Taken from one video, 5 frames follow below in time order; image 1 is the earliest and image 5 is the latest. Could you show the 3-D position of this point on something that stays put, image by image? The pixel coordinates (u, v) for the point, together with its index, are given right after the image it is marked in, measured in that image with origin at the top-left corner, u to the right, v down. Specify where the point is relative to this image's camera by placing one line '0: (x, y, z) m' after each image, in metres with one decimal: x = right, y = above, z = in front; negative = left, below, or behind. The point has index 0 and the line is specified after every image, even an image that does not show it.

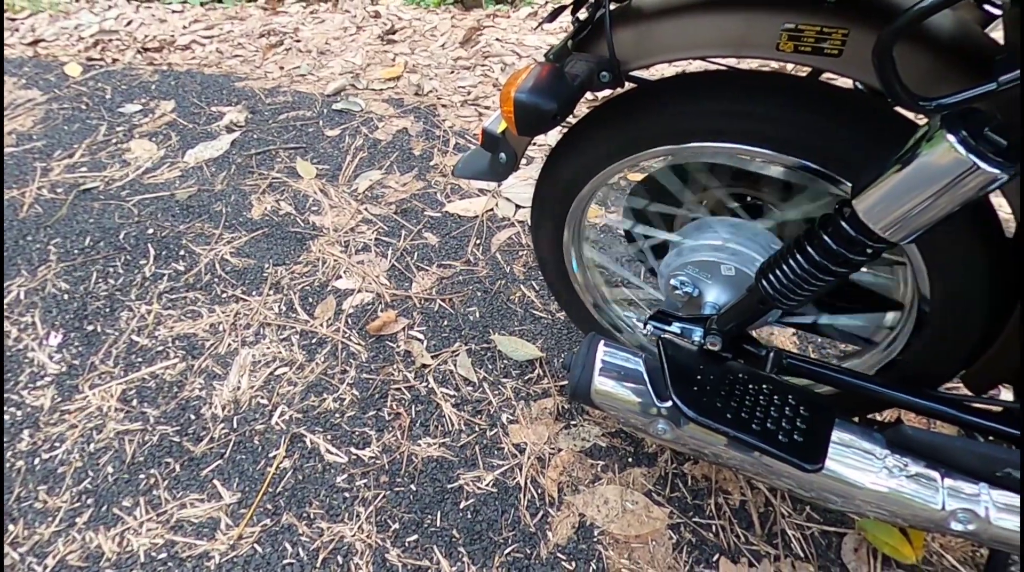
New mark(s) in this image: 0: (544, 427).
0: (+0.1, -0.4, +1.5) m
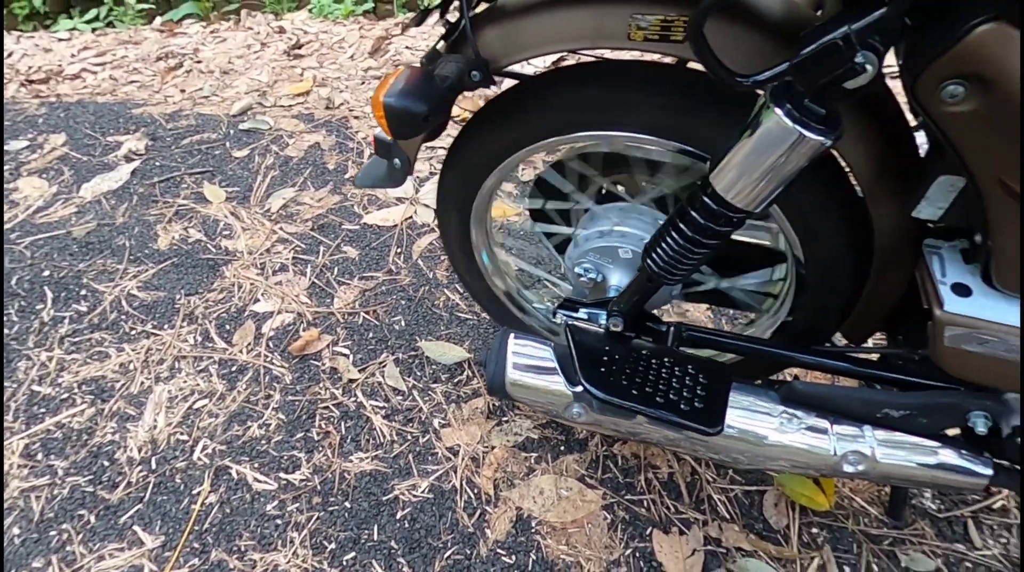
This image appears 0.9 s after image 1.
0: (-0.1, -0.4, +1.5) m
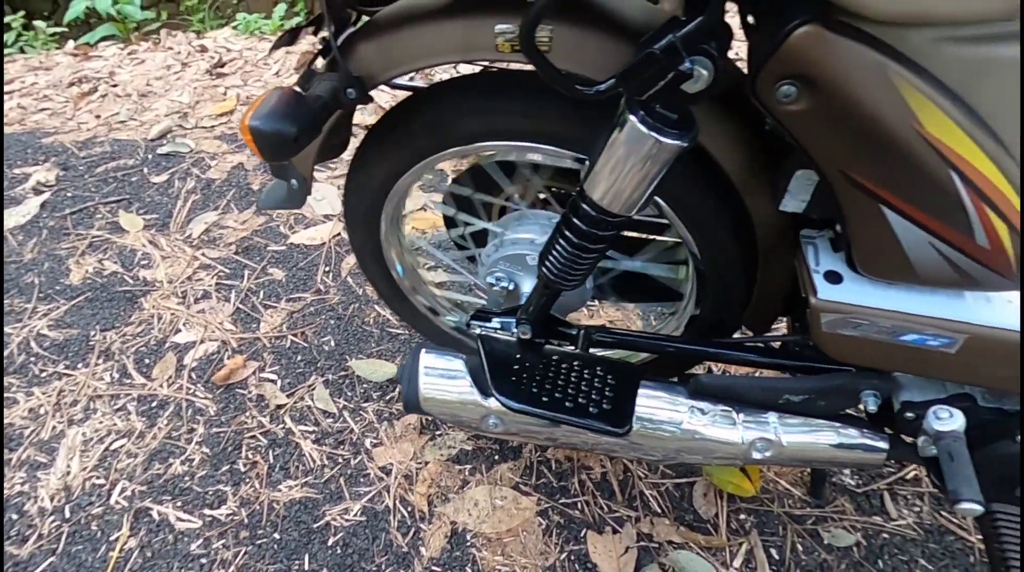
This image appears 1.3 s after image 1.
0: (-0.3, -0.4, +1.5) m
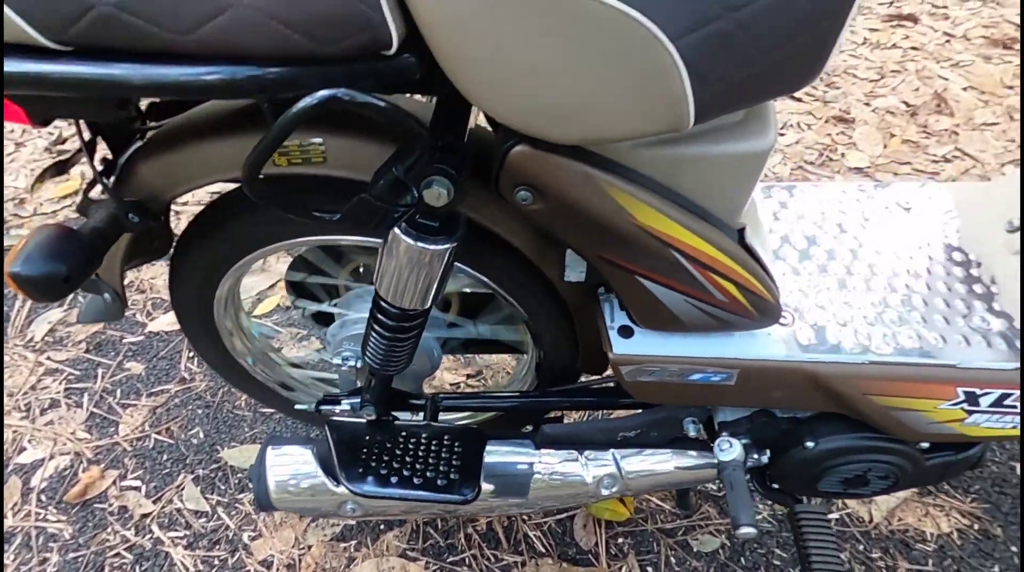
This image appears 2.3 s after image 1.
0: (-0.6, -0.6, +1.4) m
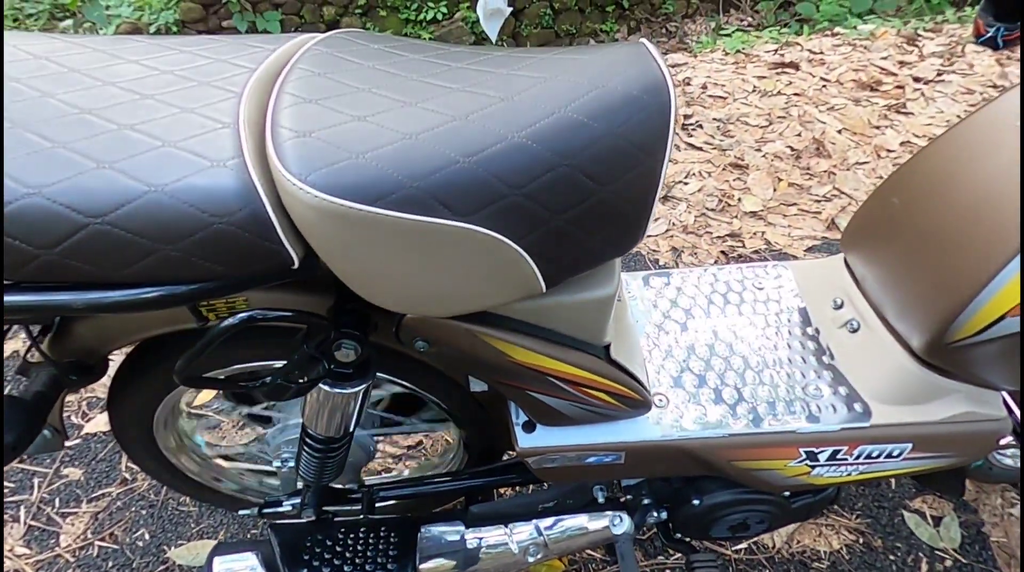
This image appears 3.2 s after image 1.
0: (-0.7, -0.9, +1.5) m
